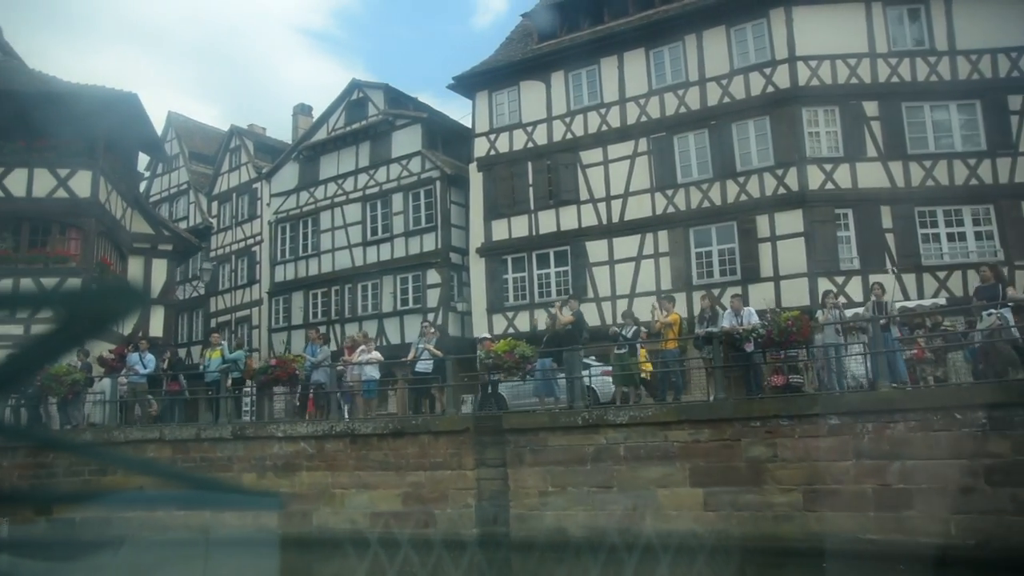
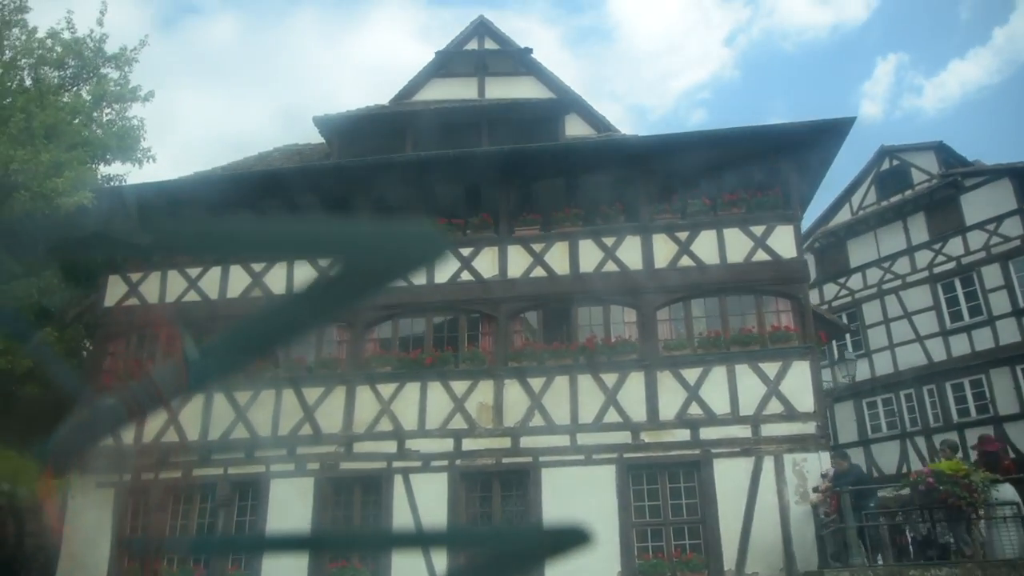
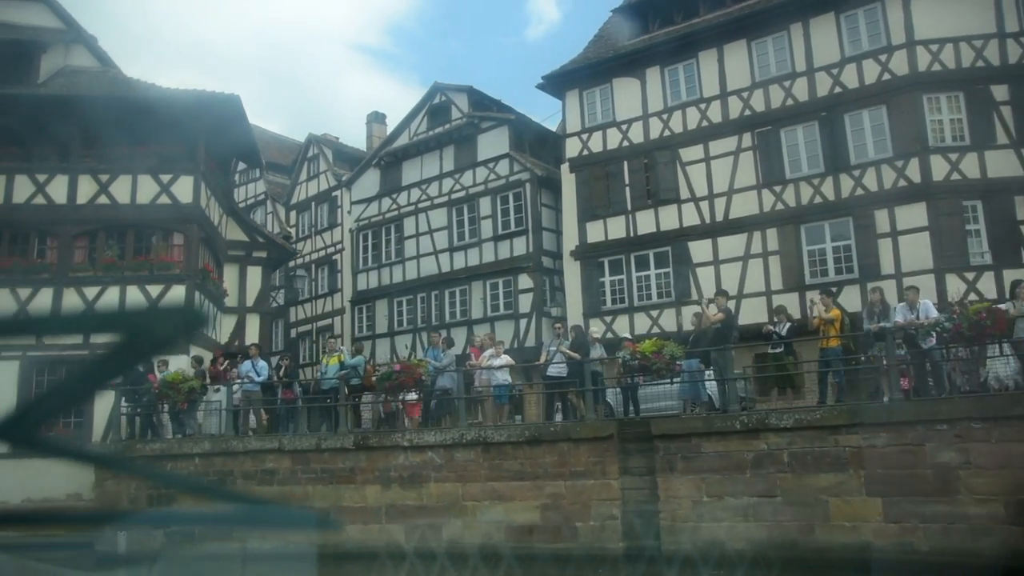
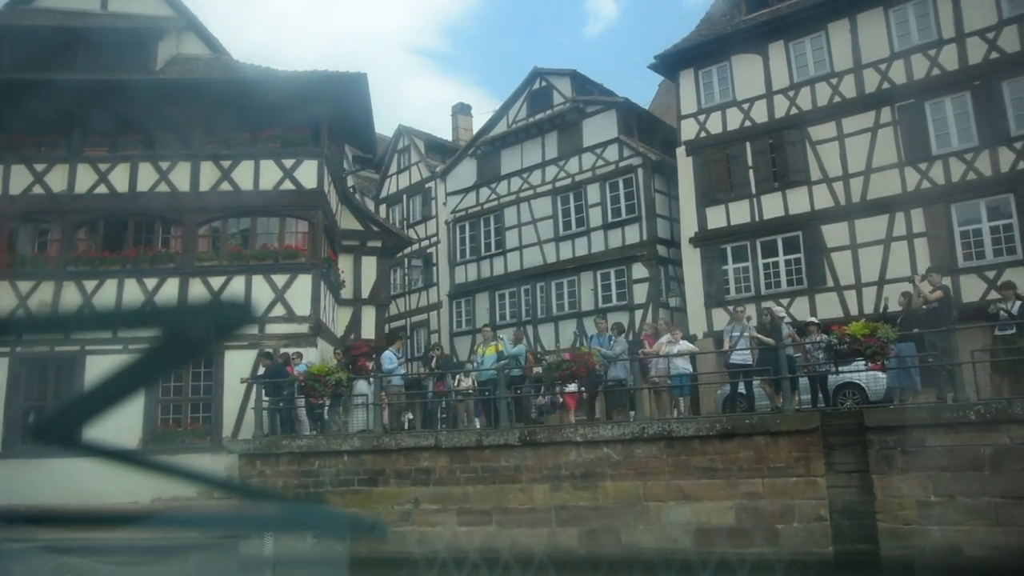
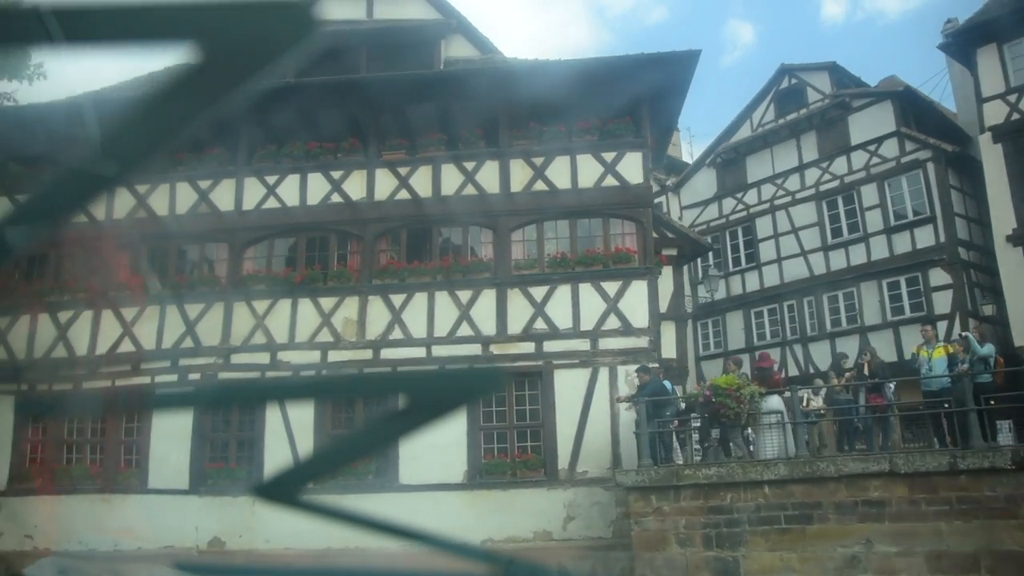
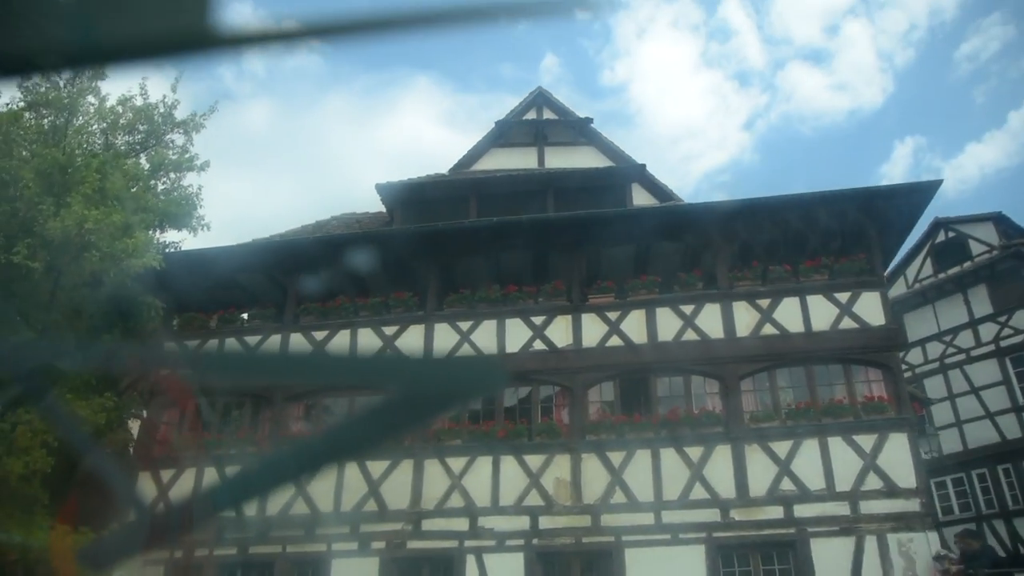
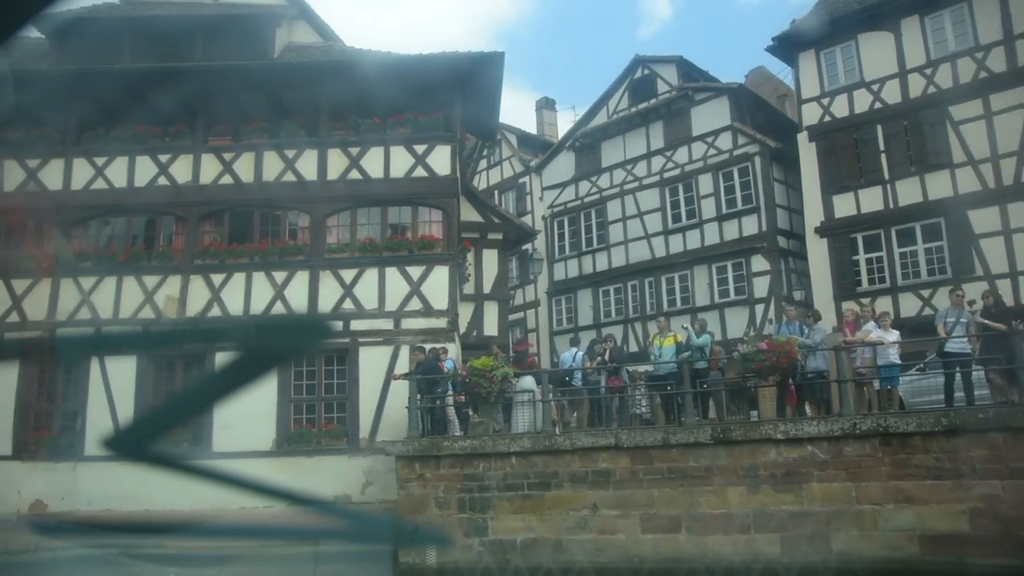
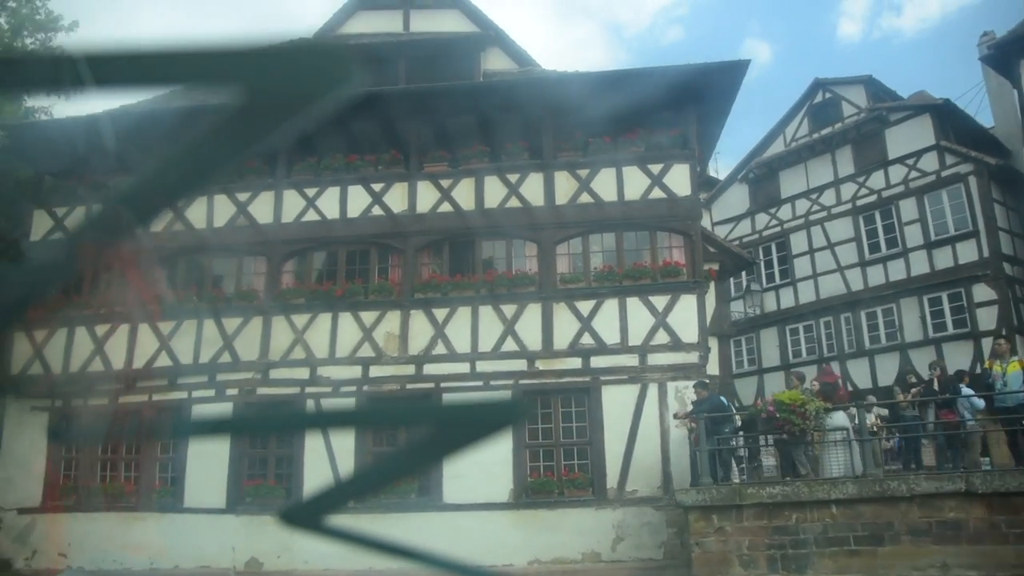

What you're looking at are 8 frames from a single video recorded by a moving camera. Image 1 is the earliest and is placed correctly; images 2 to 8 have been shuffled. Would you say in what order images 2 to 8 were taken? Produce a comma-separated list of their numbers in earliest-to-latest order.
3, 4, 7, 5, 8, 2, 6
